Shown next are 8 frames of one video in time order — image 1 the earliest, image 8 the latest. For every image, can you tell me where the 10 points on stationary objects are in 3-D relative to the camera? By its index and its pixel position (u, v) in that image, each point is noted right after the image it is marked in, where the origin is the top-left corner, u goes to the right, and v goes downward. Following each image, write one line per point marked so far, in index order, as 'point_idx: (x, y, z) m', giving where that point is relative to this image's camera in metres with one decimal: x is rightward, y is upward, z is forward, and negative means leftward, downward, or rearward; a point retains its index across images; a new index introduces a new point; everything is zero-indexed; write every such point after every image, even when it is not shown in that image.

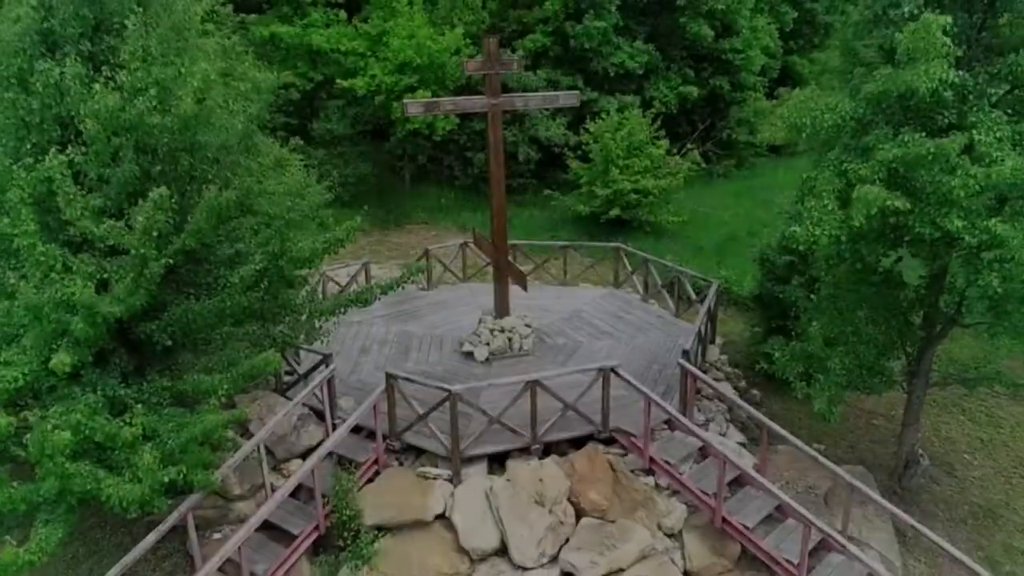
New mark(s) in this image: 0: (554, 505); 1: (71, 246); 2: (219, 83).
0: (+0.4, -1.8, +6.2) m
1: (-3.4, +0.3, +5.7) m
2: (-2.6, +1.8, +6.5) m
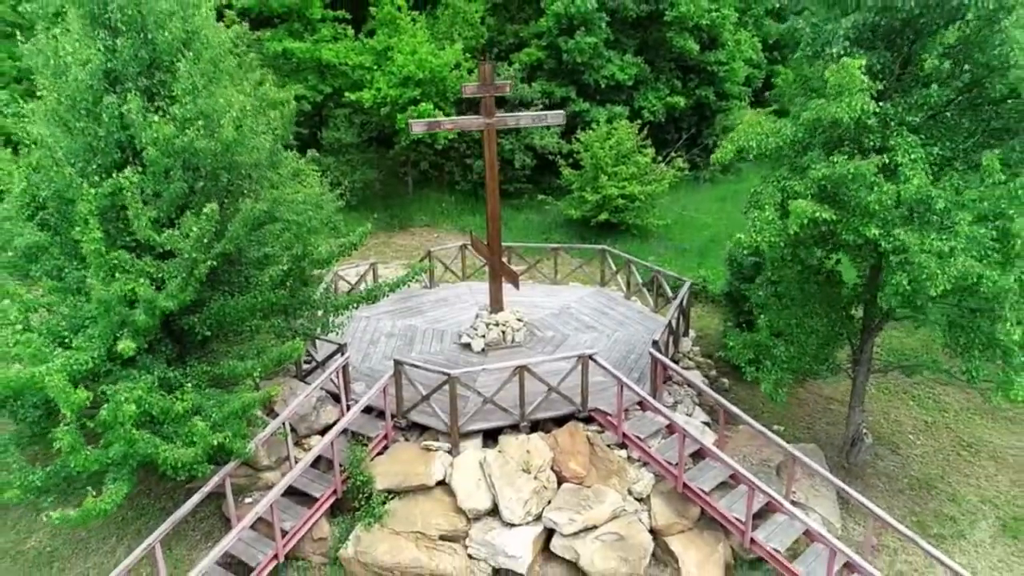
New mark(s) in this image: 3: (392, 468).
0: (+0.3, -1.8, +7.3) m
1: (-3.5, +0.3, +6.7) m
2: (-2.7, +1.8, +7.5) m
3: (-1.2, -1.8, +7.4) m
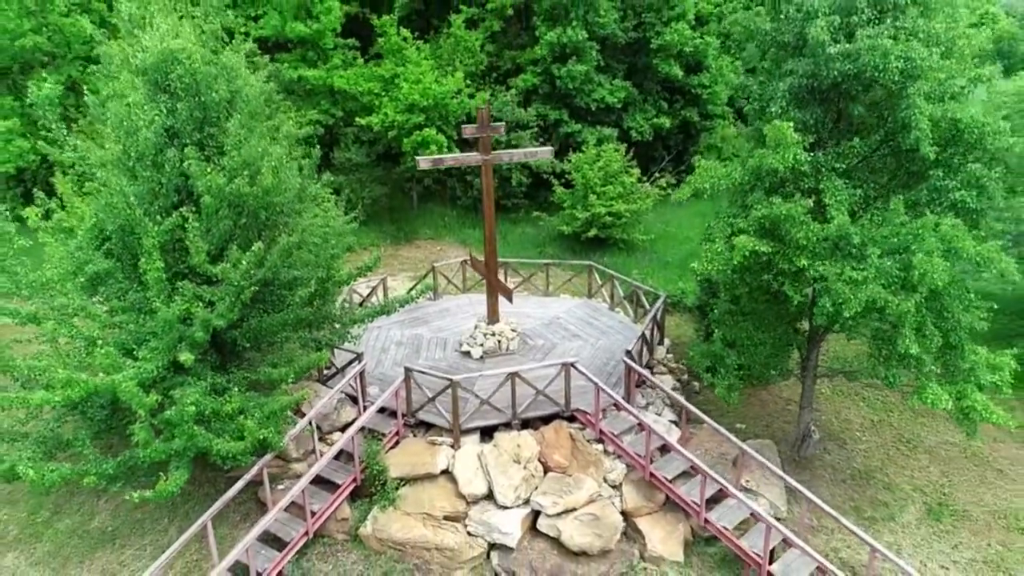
0: (+0.2, -2.0, +8.6) m
1: (-3.6, +0.1, +8.1) m
2: (-2.7, +1.6, +8.8) m
3: (-1.3, -2.0, +8.7) m
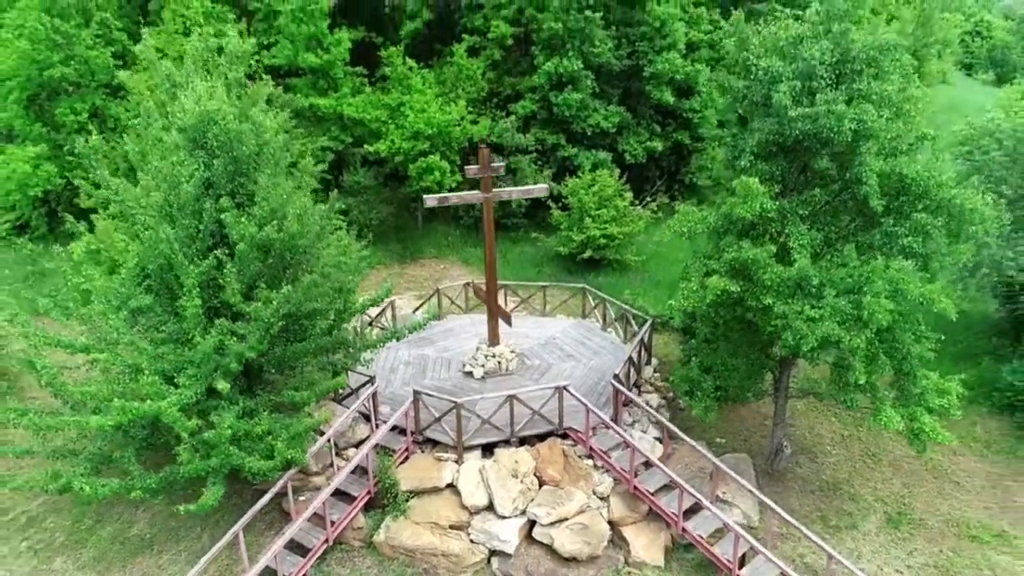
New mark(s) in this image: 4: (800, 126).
0: (+0.2, -2.4, +9.5) m
1: (-3.6, -0.3, +9.0) m
2: (-2.8, +1.2, +9.8) m
3: (-1.3, -2.4, +9.7) m
4: (+3.3, +1.9, +8.6) m
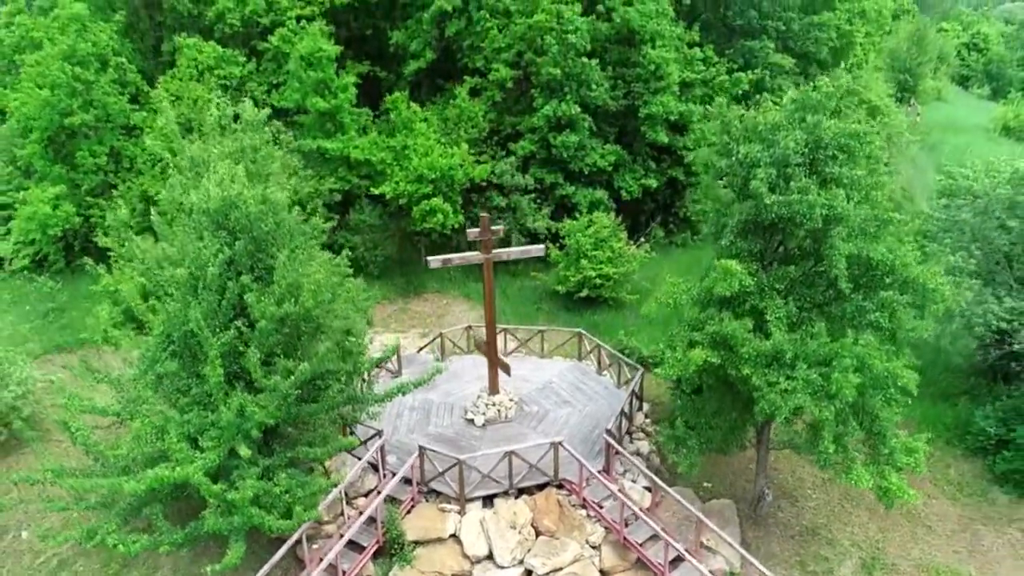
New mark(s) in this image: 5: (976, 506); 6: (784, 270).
0: (+0.1, -3.3, +10.3) m
1: (-3.6, -1.2, +9.8) m
2: (-2.8, +0.3, +10.5) m
3: (-1.3, -3.3, +10.4) m
4: (+3.3, +1.0, +9.3) m
5: (+7.7, -3.6, +12.2) m
6: (+3.6, +0.2, +9.7) m
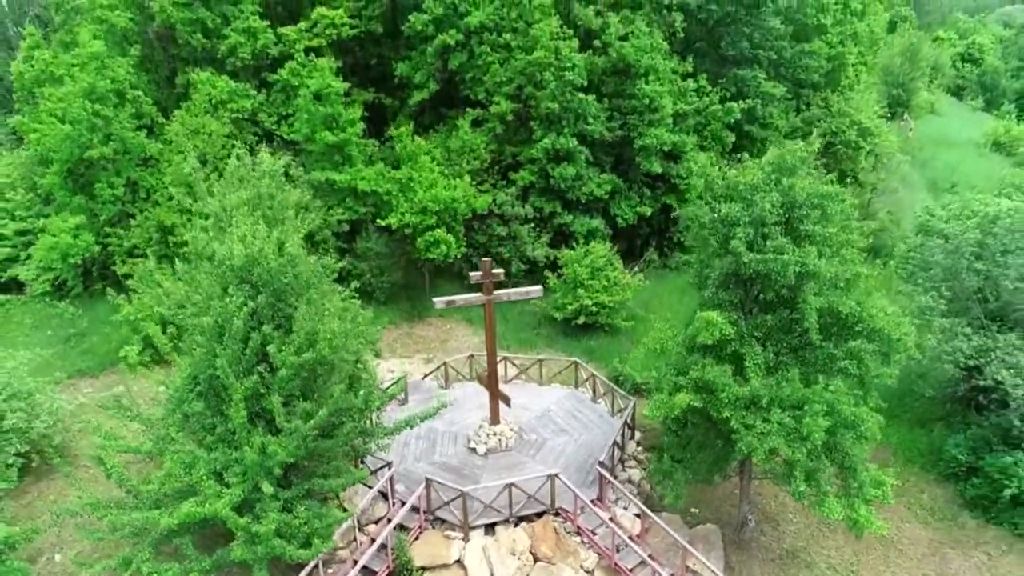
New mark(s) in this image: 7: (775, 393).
0: (+0.1, -4.0, +11.1) m
1: (-3.6, -1.9, +10.6) m
2: (-2.8, -0.4, +11.3) m
3: (-1.3, -4.0, +11.3) m
4: (+3.3, +0.3, +10.1) m
5: (+7.7, -4.3, +13.0) m
6: (+3.6, -0.4, +10.5) m
7: (+3.6, -1.4, +10.1) m
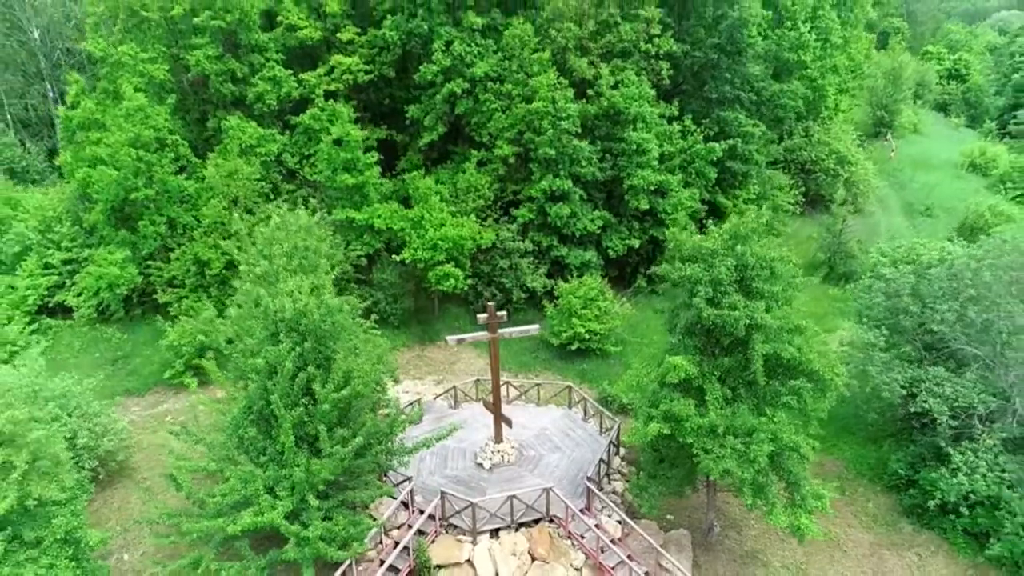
0: (+0.2, -4.8, +13.3) m
1: (-3.6, -2.7, +12.8) m
2: (-2.8, -1.2, +13.5) m
3: (-1.3, -4.8, +13.4) m
4: (+3.3, -0.5, +12.3) m
5: (+7.7, -5.1, +15.2) m
6: (+3.6, -1.2, +12.7) m
7: (+3.6, -2.2, +12.3) m
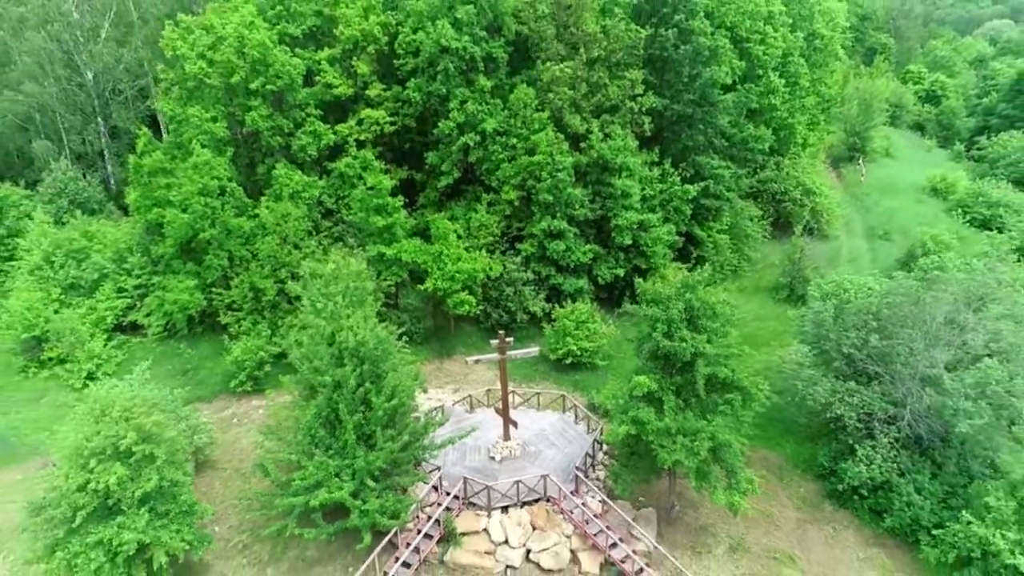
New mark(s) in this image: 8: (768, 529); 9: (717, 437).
0: (+0.3, -5.6, +17.5) m
1: (-3.4, -3.5, +17.0) m
2: (-2.6, -2.0, +17.7) m
3: (-1.2, -5.6, +17.7) m
4: (+3.5, -1.3, +16.5) m
5: (+7.8, -5.9, +19.4) m
6: (+3.7, -2.1, +16.9) m
7: (+3.8, -3.1, +16.5) m
8: (+6.5, -6.2, +18.9) m
9: (+4.6, -3.3, +16.4) m
